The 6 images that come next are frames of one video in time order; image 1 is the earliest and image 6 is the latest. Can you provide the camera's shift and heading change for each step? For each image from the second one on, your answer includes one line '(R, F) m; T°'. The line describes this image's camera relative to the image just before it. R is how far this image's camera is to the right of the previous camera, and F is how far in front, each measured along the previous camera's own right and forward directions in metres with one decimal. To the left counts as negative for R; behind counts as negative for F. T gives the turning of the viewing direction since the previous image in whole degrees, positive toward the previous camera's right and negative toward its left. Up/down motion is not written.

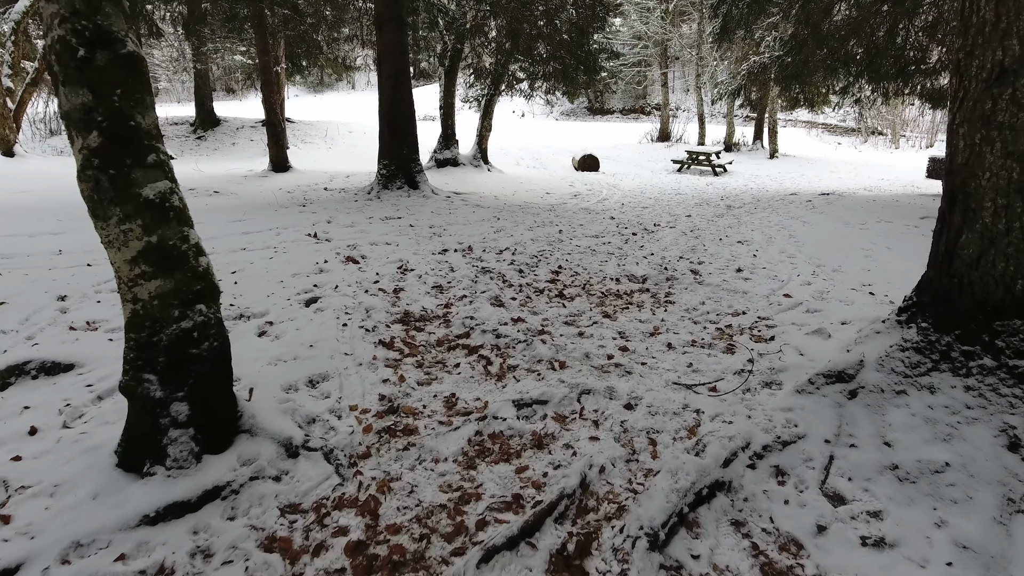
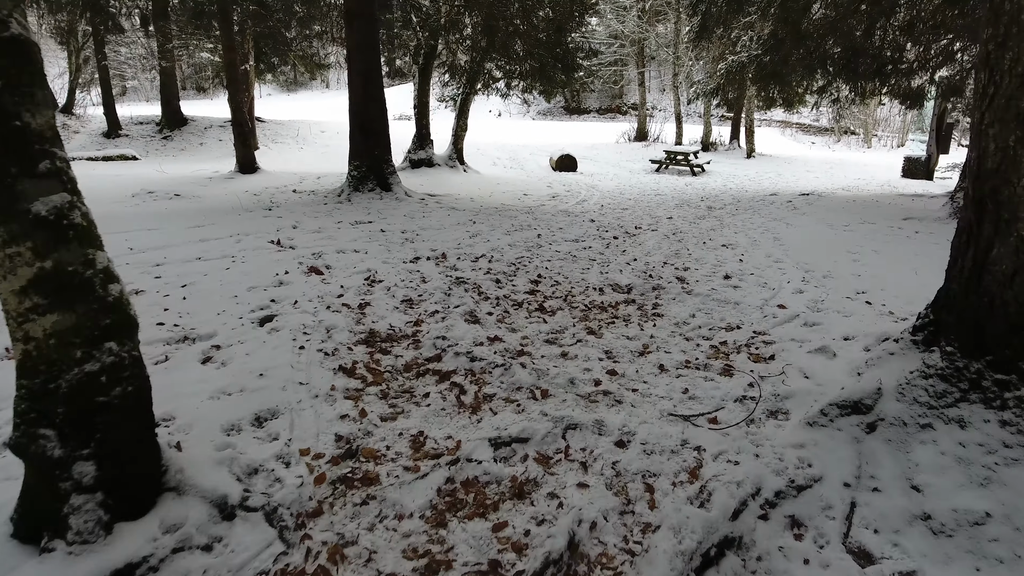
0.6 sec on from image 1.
(0.0, +0.3) m; +2°
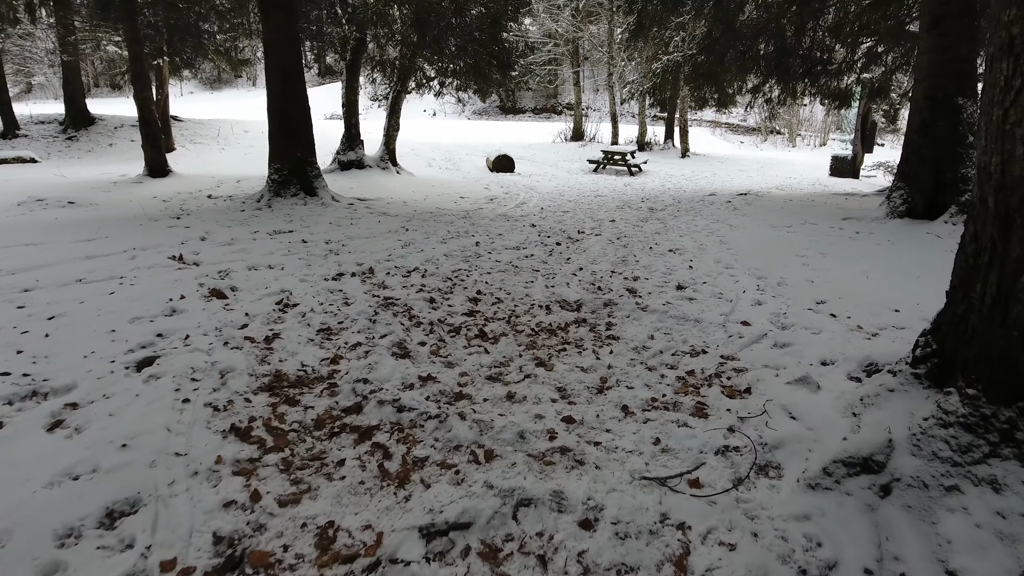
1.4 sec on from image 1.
(0.0, +0.5) m; +5°
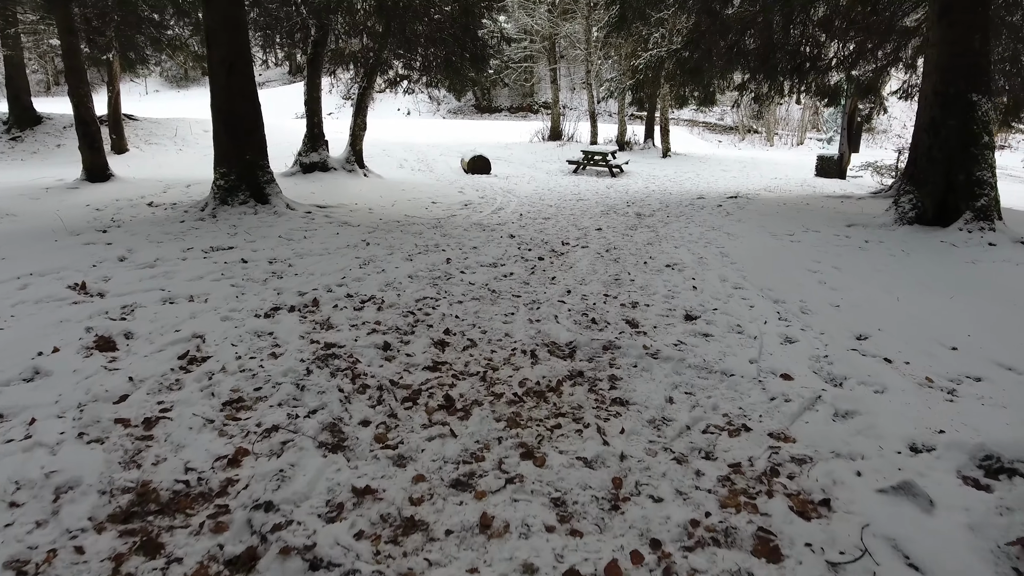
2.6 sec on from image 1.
(0.0, +0.9) m; +2°
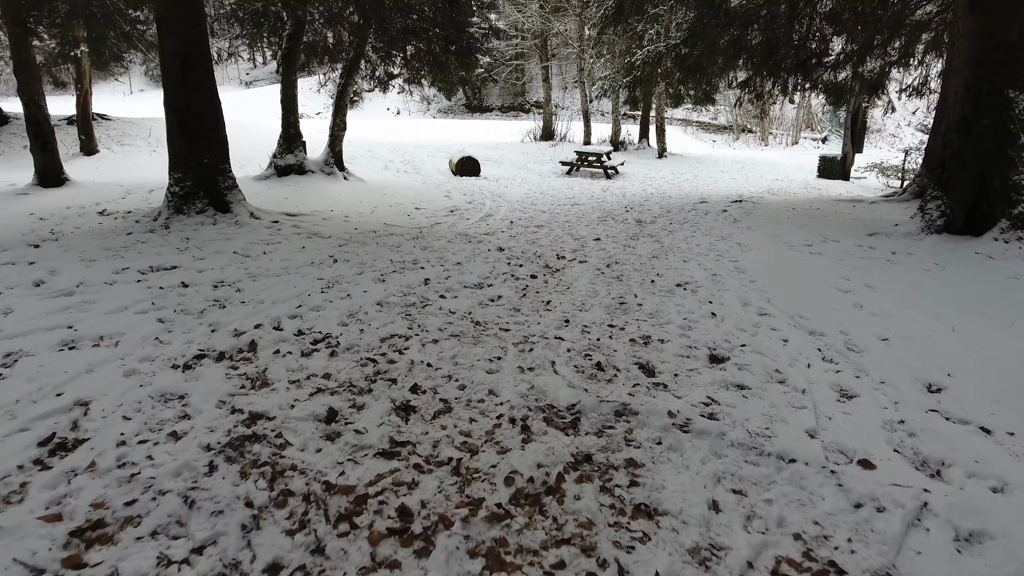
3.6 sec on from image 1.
(0.0, +0.8) m; +1°
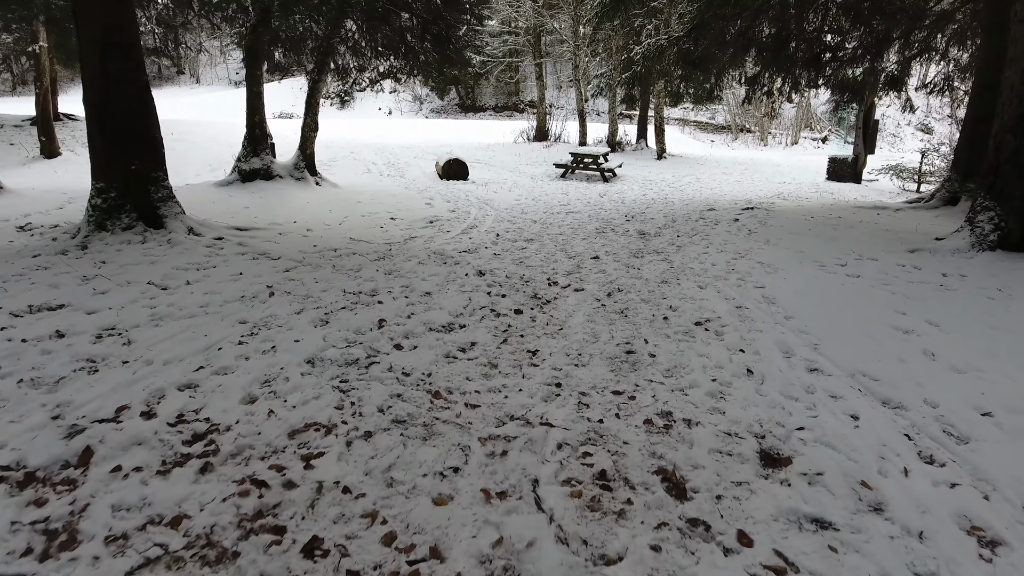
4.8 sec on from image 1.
(+0.1, +1.0) m; 0°
